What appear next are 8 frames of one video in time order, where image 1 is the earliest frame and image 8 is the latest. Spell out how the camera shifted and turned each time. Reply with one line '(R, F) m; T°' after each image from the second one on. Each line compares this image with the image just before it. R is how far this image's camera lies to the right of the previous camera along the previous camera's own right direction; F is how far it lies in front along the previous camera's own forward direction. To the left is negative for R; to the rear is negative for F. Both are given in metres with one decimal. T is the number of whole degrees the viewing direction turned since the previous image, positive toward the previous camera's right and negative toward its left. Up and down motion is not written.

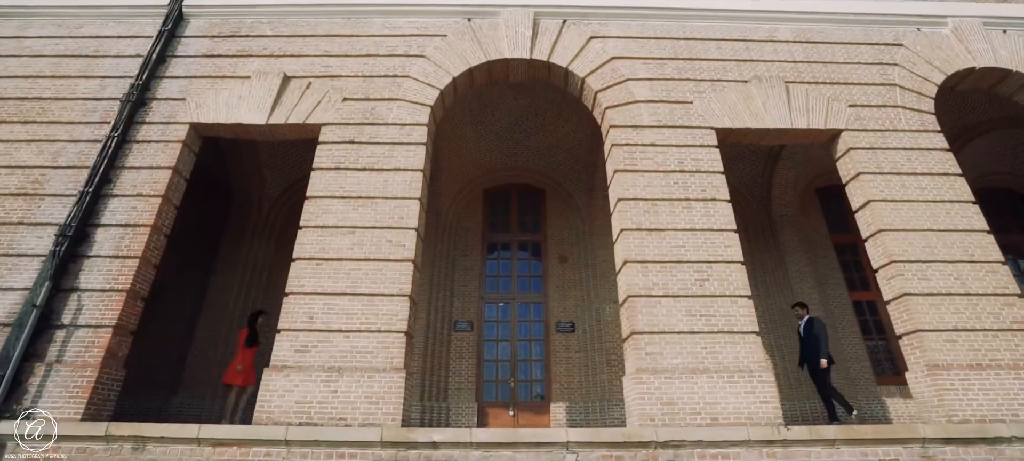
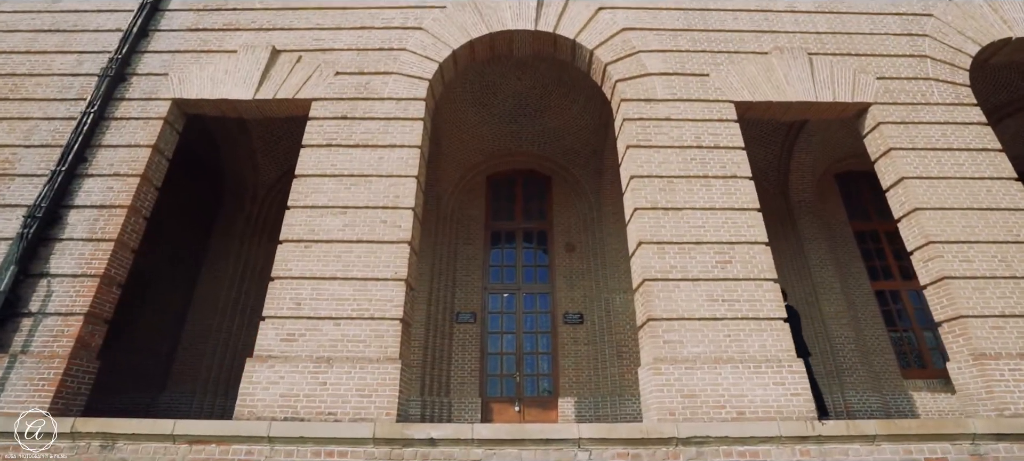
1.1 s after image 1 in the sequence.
(0.0, +0.6) m; 0°
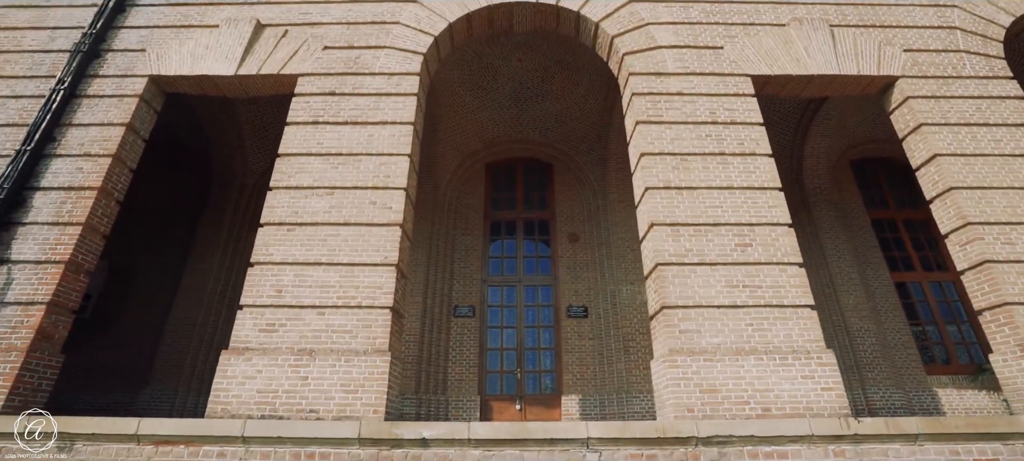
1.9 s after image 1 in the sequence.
(0.0, +0.5) m; 0°
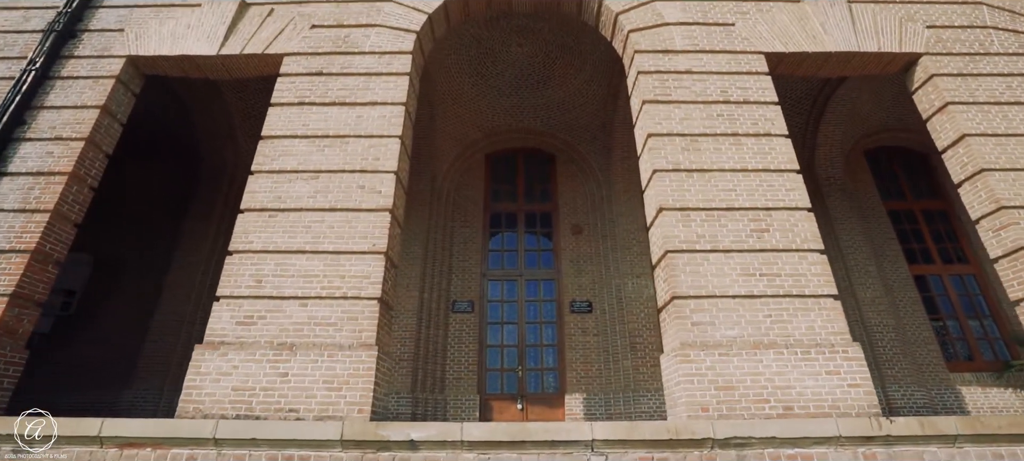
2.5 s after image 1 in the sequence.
(+0.1, +0.4) m; 0°
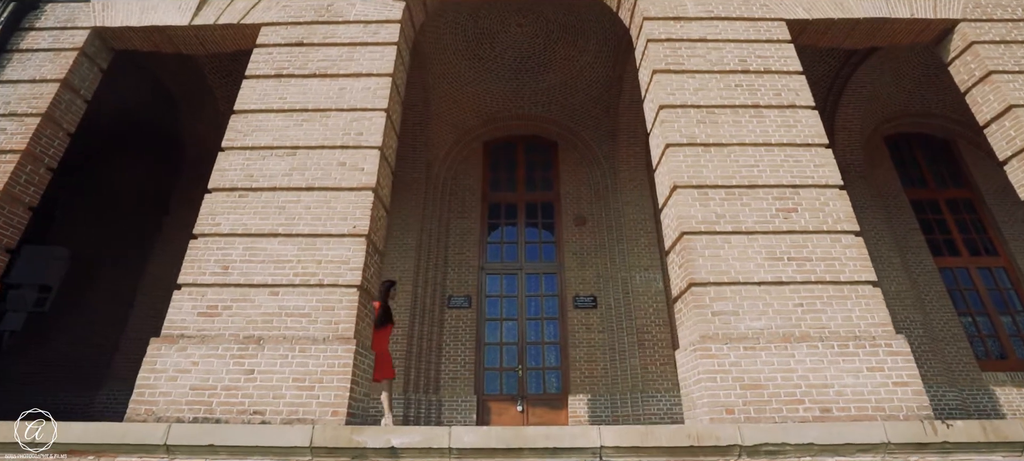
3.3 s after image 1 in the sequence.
(+0.1, +0.6) m; 0°
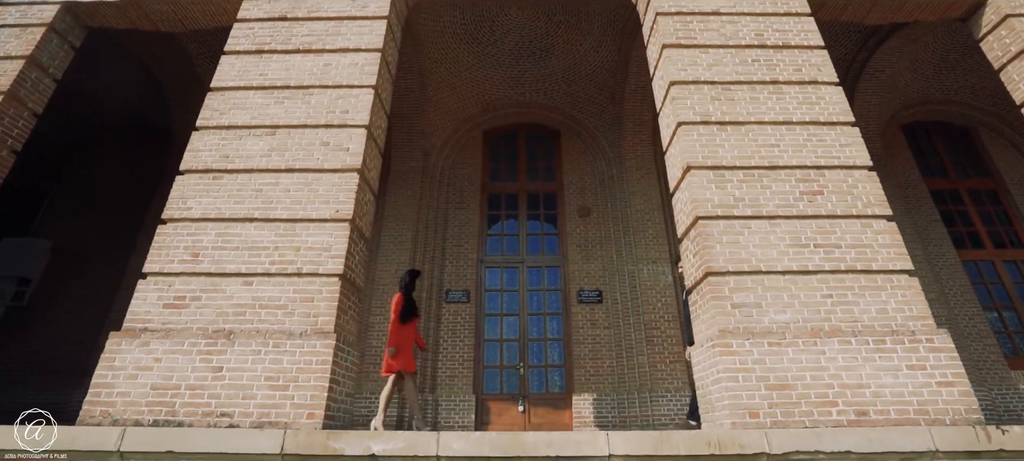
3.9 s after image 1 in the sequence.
(0.0, +0.4) m; 0°
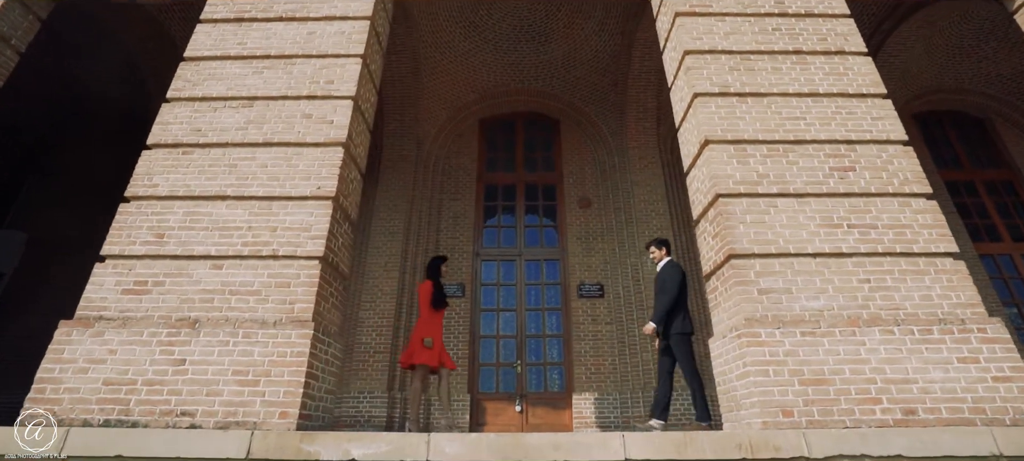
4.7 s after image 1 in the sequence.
(0.0, +0.4) m; 0°
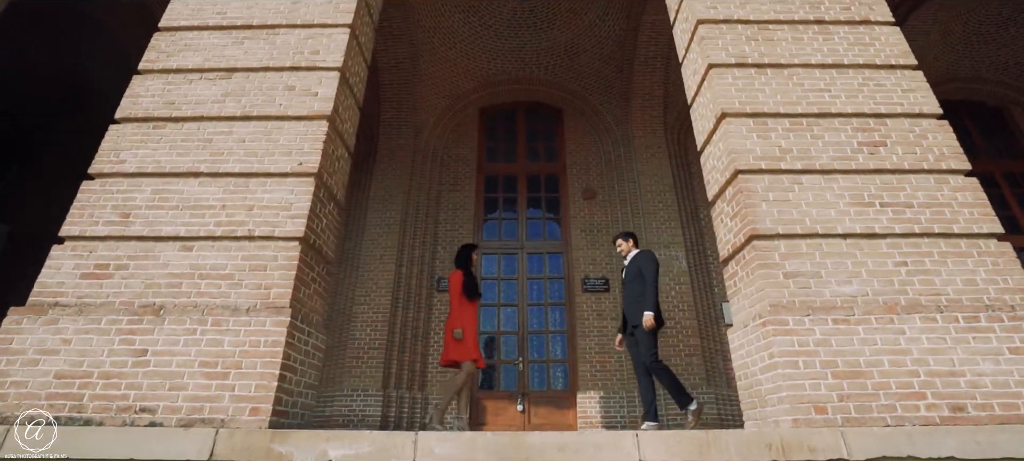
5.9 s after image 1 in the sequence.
(0.0, +0.3) m; 0°
